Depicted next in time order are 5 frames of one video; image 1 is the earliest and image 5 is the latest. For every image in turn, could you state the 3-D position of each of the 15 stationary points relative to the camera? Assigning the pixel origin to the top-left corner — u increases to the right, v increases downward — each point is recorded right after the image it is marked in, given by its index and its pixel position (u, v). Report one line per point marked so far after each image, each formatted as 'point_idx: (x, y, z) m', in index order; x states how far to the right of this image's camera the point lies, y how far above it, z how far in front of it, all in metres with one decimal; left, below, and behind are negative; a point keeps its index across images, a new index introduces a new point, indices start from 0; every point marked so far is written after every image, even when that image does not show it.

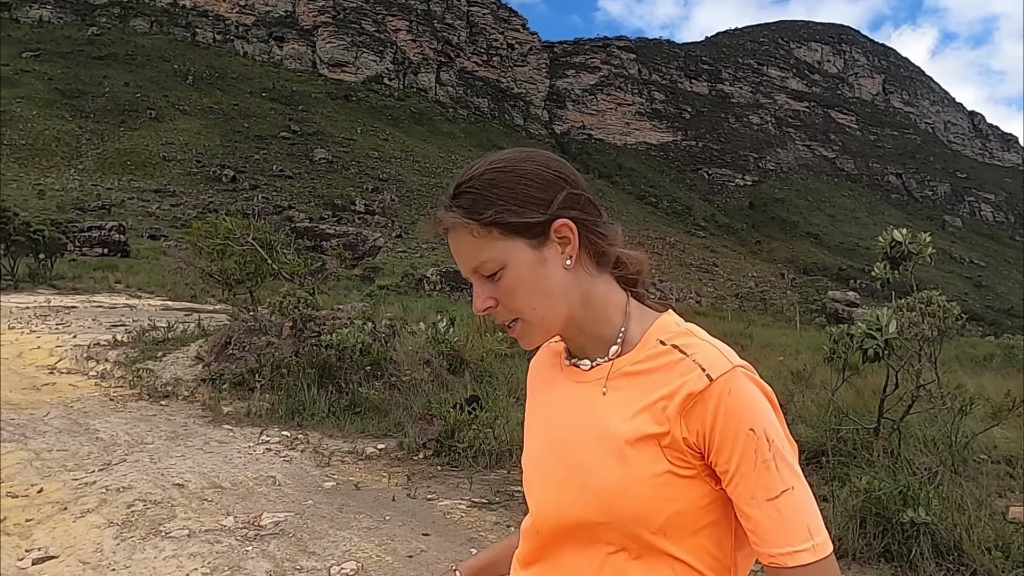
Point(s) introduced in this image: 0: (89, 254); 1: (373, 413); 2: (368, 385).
0: (-11.4, +0.9, +20.0) m
1: (-1.0, -0.9, +5.7) m
2: (-1.2, -0.8, +6.1) m
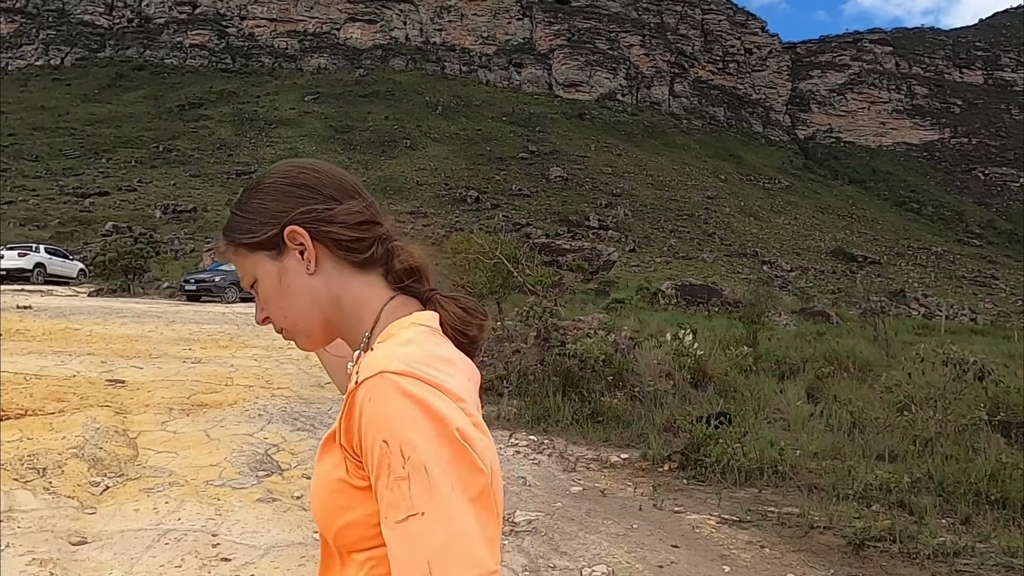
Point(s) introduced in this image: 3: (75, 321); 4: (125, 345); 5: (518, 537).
0: (-4.8, +0.5, +22.5) m
1: (+0.8, -1.0, +5.7) m
2: (+0.8, -0.9, +6.1) m
3: (-6.6, -0.5, +11.3) m
4: (-4.8, -0.7, +9.4) m
5: (0.0, -1.2, +3.8) m
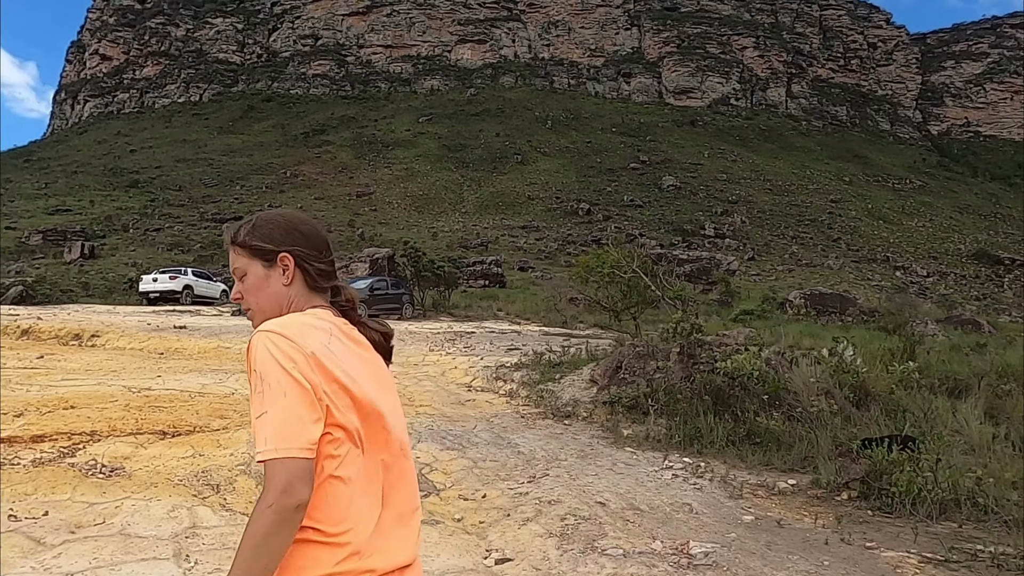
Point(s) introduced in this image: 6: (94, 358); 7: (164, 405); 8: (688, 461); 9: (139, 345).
0: (-1.2, +0.1, +22.8) m
1: (+1.9, -1.1, +5.4) m
2: (+1.9, -1.0, +5.8) m
3: (-4.6, -0.8, +12.0) m
4: (-3.1, -1.0, +9.8) m
5: (+0.8, -1.3, +3.6) m
6: (-5.3, -0.9, +9.6) m
7: (-3.1, -1.0, +6.6) m
8: (+1.2, -1.2, +5.1) m
9: (-5.5, -0.8, +11.1) m
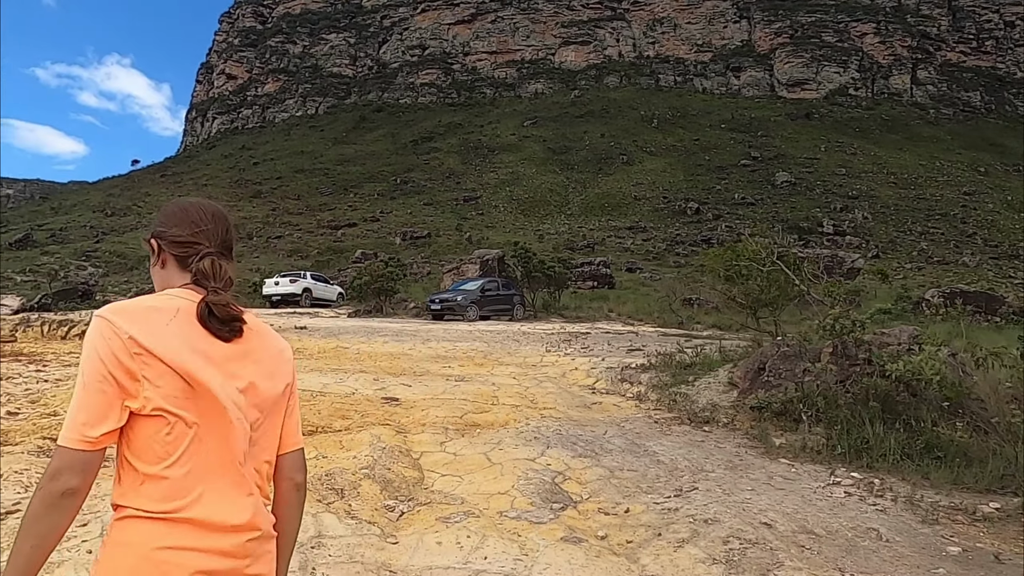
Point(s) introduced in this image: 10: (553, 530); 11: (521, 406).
0: (+2.1, +0.1, +22.3) m
1: (+2.7, -1.0, +4.6) m
2: (+2.9, -0.9, +5.0) m
3: (-2.7, -0.8, +12.1) m
4: (-1.6, -0.9, +9.7) m
5: (+1.5, -1.3, +3.0) m
6: (-3.8, -0.9, +9.8) m
7: (-1.9, -1.0, +6.6) m
8: (+2.0, -1.1, +4.5) m
9: (-3.7, -0.8, +11.3) m
10: (+0.2, -1.2, +3.7) m
11: (+0.1, -1.1, +6.8) m
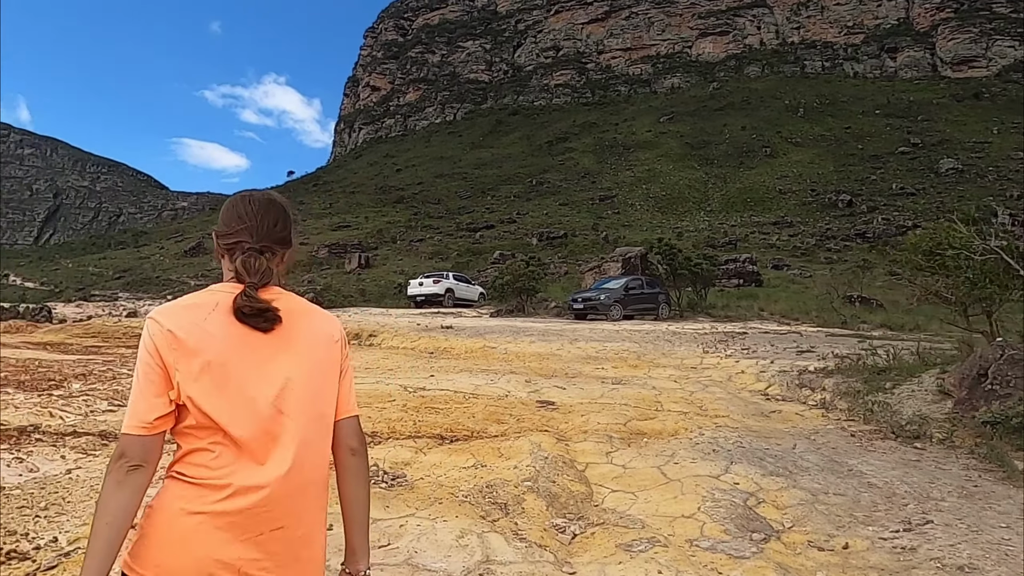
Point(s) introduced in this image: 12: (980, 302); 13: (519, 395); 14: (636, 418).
0: (+6.2, +0.1, +21.1) m
1: (+3.7, -1.0, +3.5) m
2: (+3.9, -0.8, +3.9) m
3: (-0.4, -0.8, +11.9) m
4: (+0.4, -0.9, +9.3) m
5: (+2.1, -1.2, +2.1) m
6: (-1.8, -0.9, +9.8) m
7: (-0.6, -1.0, +6.3) m
8: (+3.0, -1.1, +3.5) m
9: (-1.5, -0.8, +11.3) m
10: (+1.0, -1.1, +3.1) m
11: (+1.4, -1.0, +6.1) m
12: (+4.9, -0.2, +8.3) m
13: (+0.1, -1.0, +6.9) m
14: (+1.0, -1.0, +5.9) m
